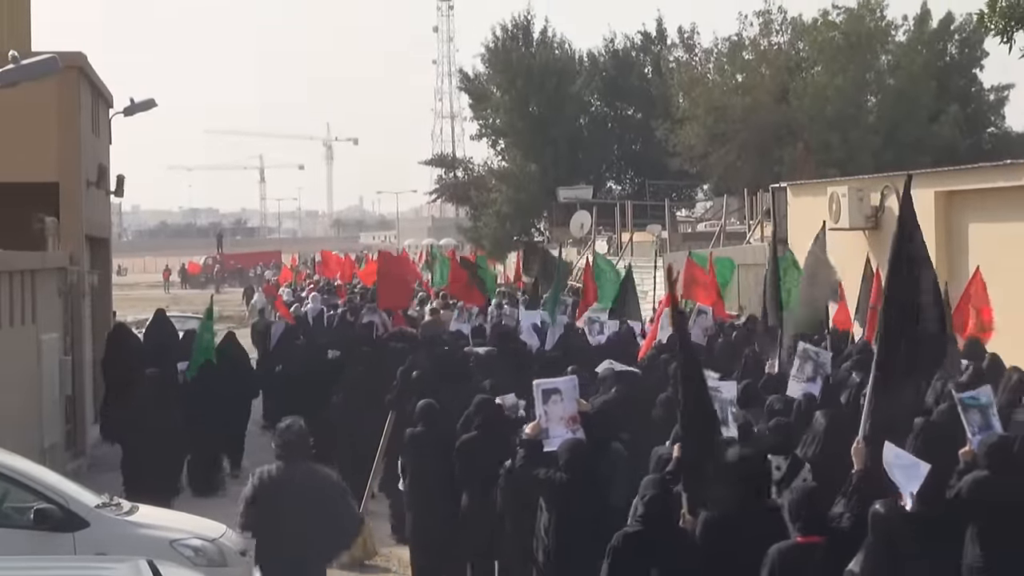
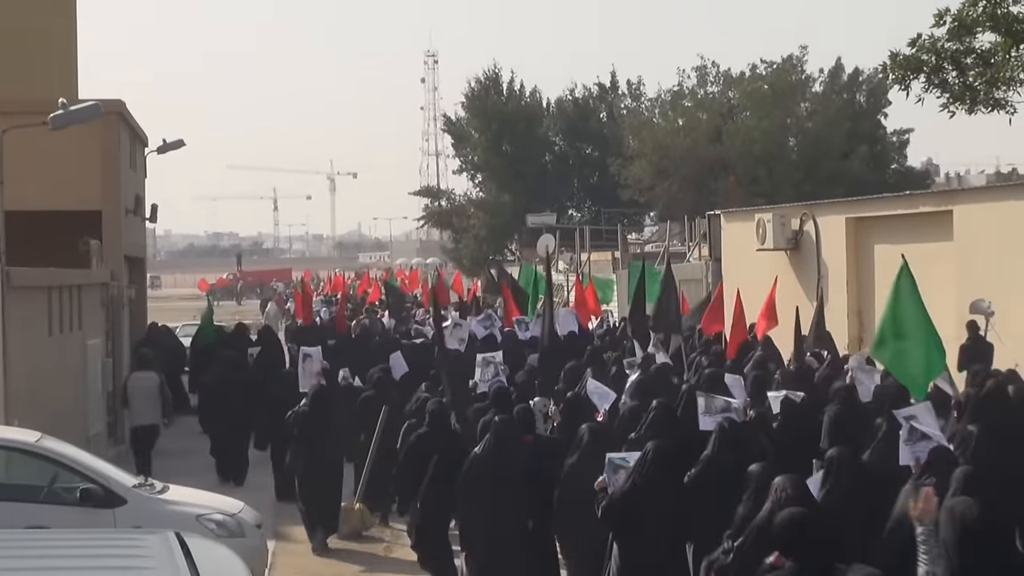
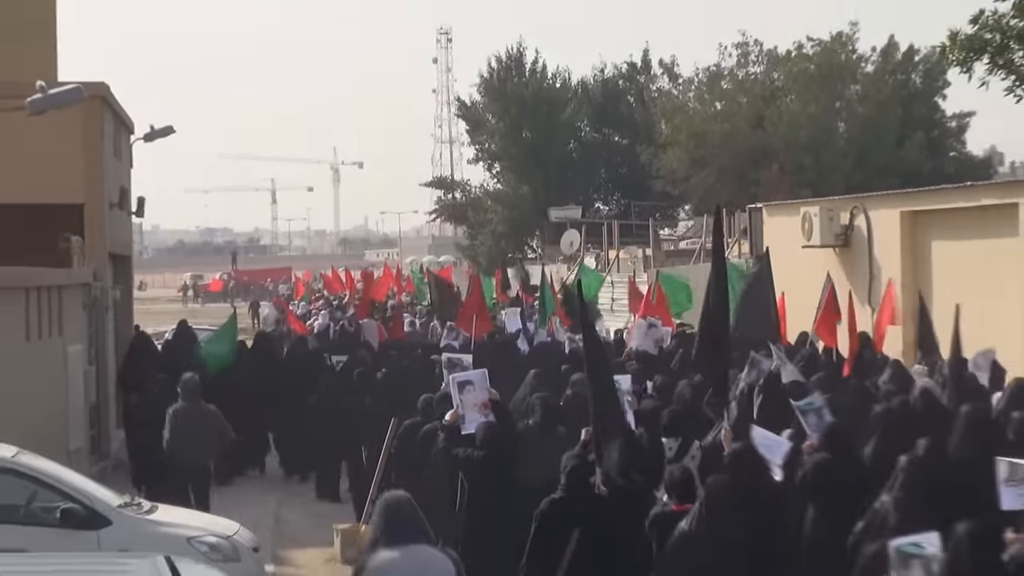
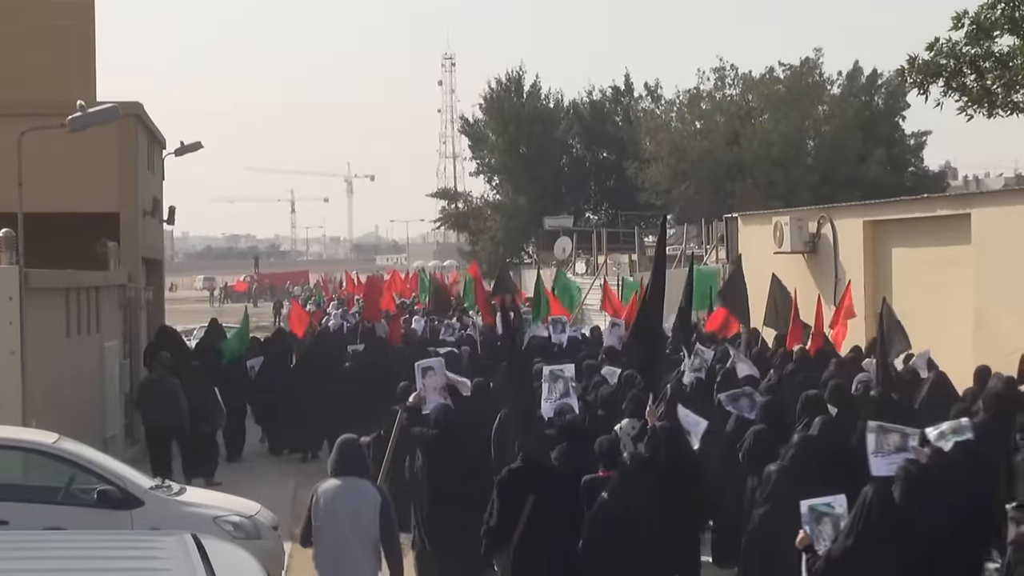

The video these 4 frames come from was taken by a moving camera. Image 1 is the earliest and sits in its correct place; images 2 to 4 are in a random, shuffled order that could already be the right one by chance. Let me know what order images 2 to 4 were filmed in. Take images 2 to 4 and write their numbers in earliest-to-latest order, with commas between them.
3, 4, 2
